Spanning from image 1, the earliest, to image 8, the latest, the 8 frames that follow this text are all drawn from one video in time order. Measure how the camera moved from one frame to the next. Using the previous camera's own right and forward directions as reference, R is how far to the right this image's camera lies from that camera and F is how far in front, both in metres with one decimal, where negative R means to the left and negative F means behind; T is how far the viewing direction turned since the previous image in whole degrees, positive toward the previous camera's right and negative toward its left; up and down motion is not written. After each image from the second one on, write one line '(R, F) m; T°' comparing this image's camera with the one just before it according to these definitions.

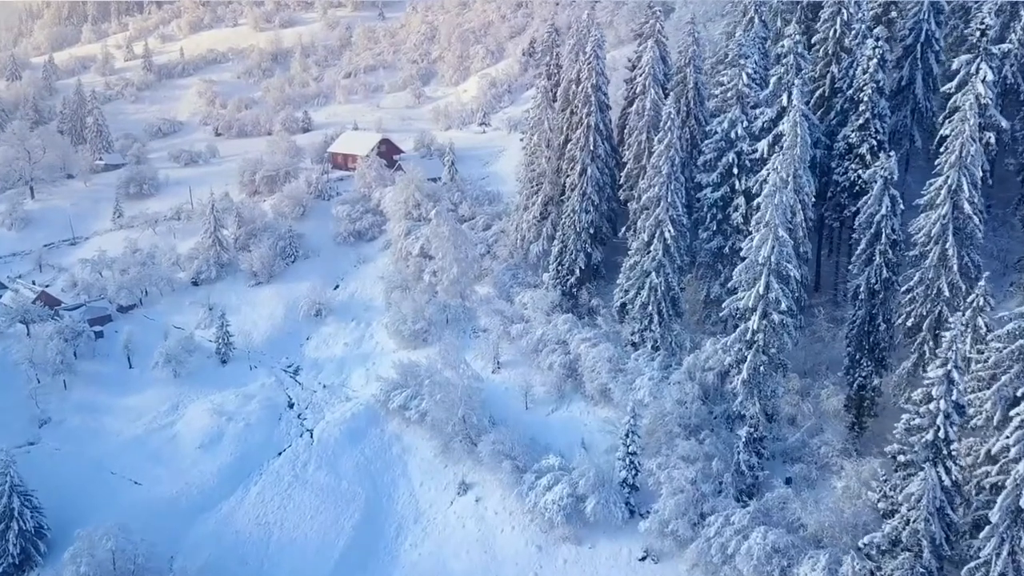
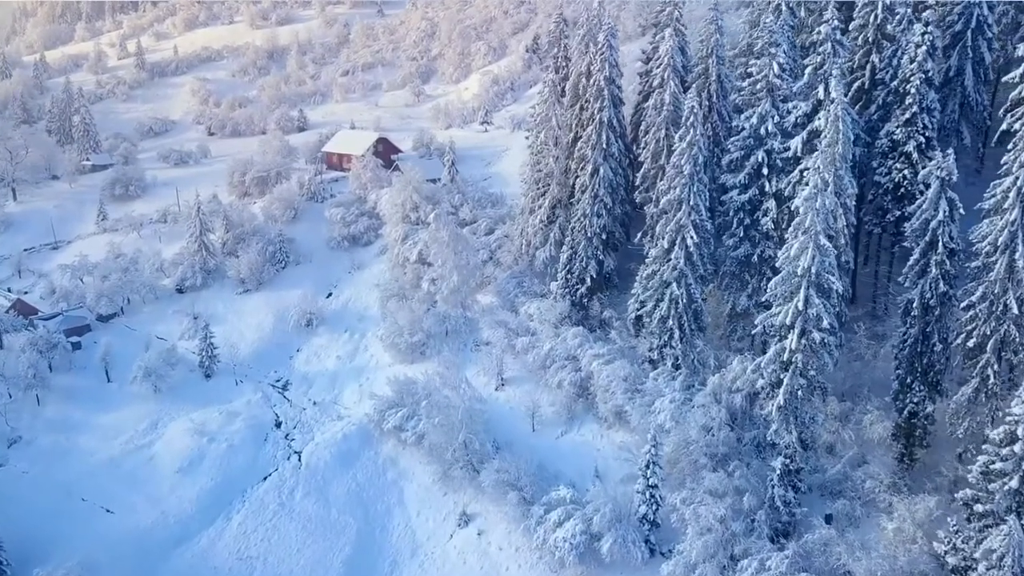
(-0.2, +3.2) m; 0°
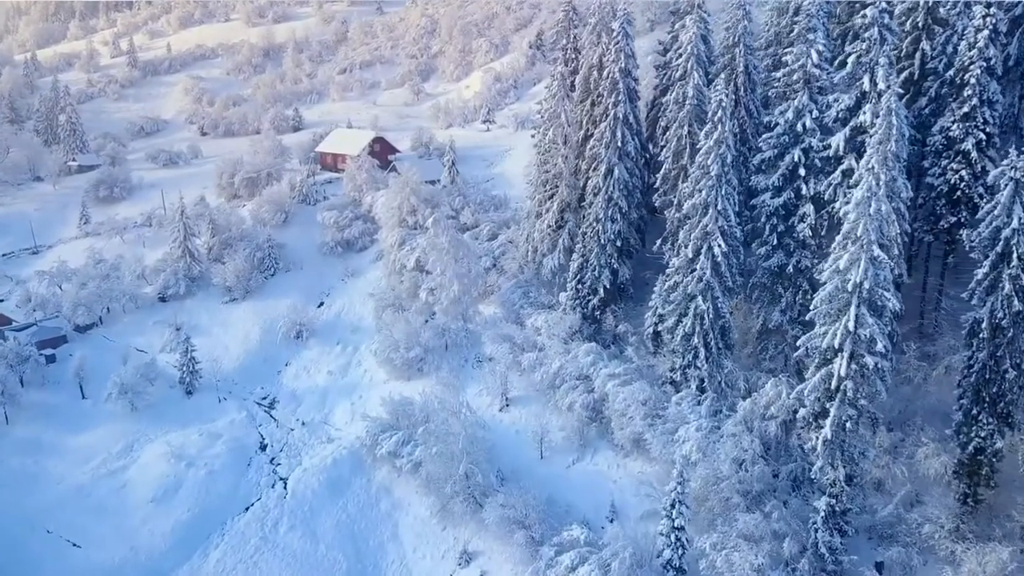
(-0.2, +3.2) m; 0°
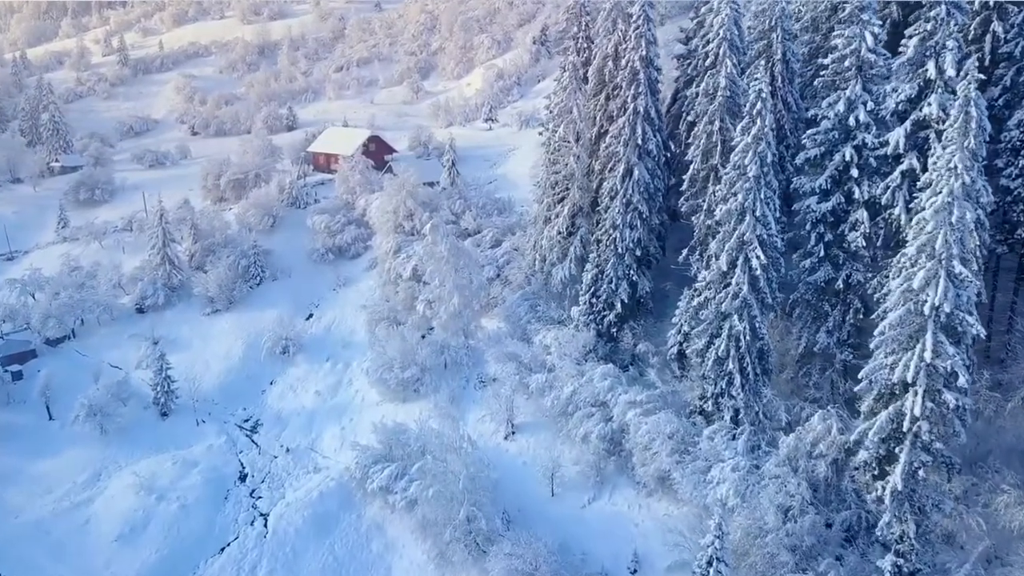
(-0.3, +3.5) m; 0°
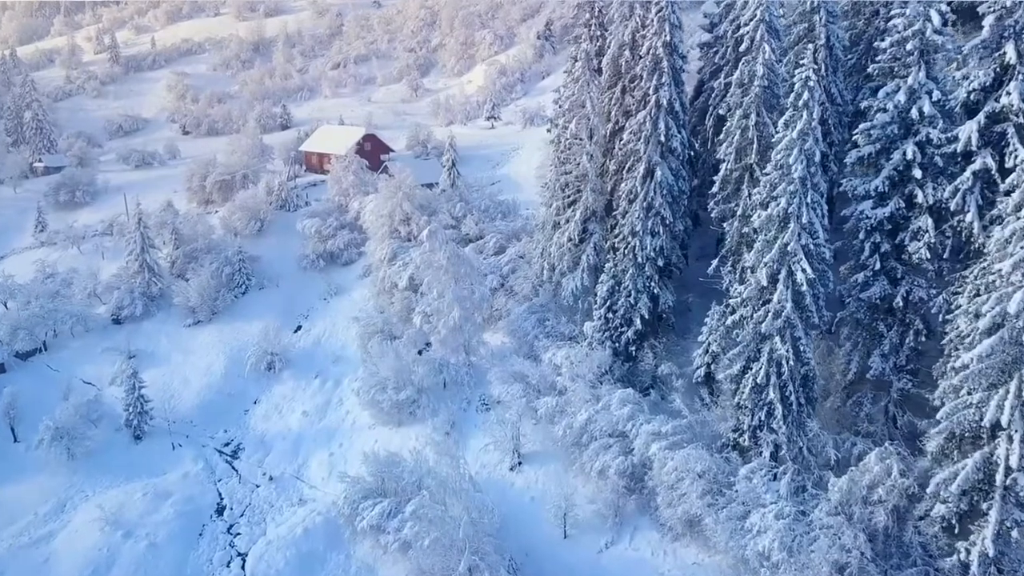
(-0.2, +3.2) m; 0°
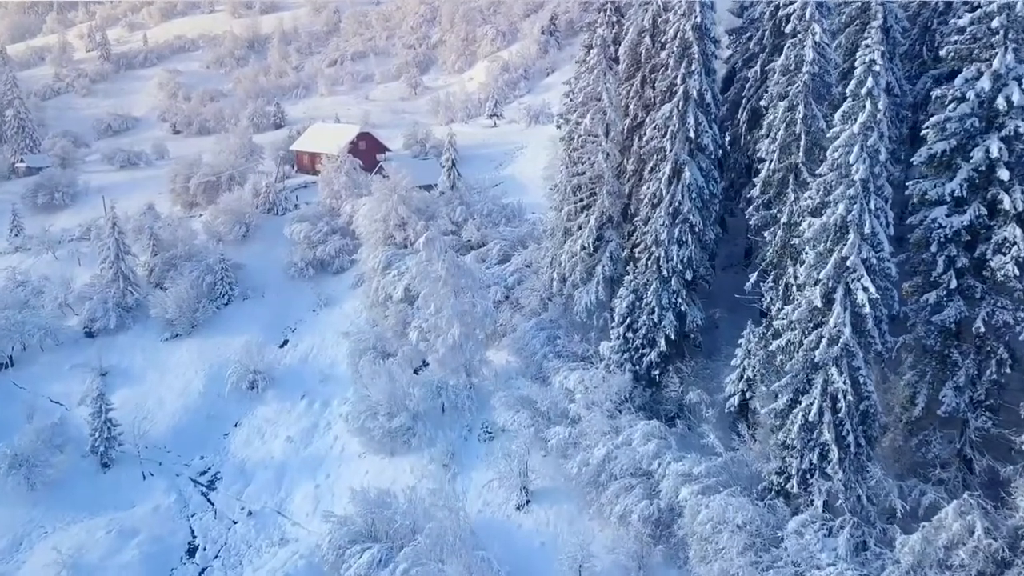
(-0.2, +3.2) m; 0°
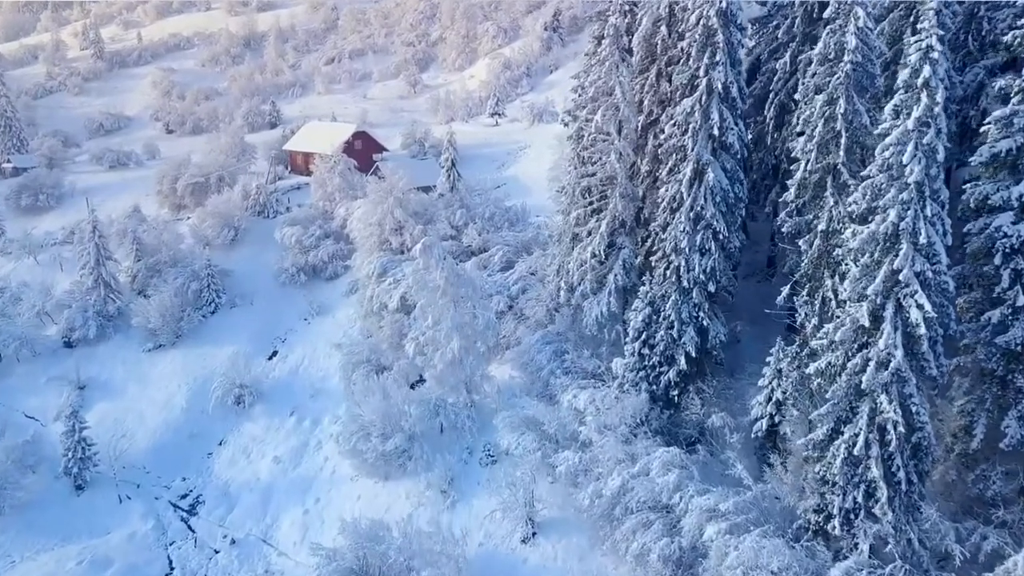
(-0.1, +2.1) m; 0°
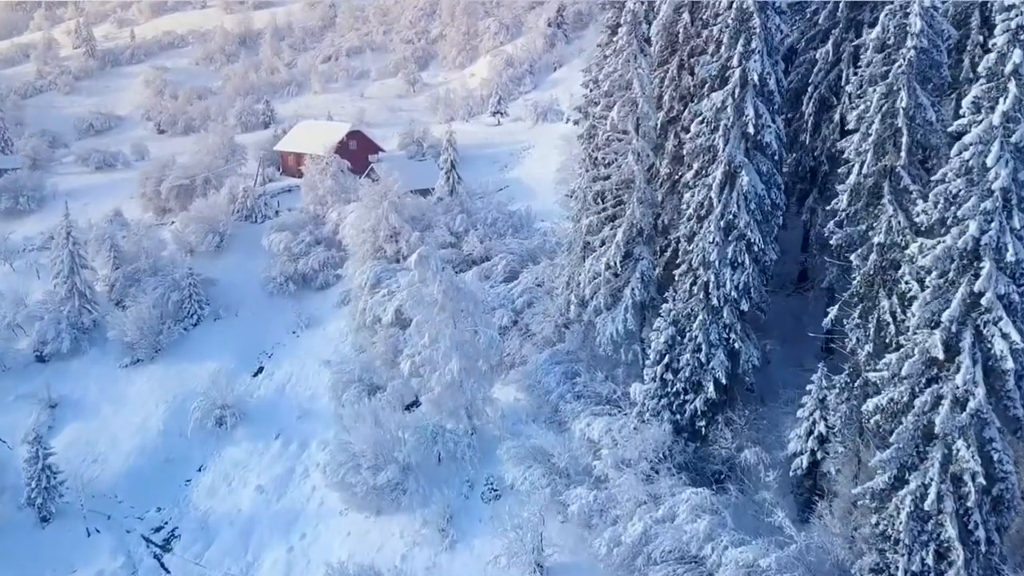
(-0.2, +2.5) m; 0°
